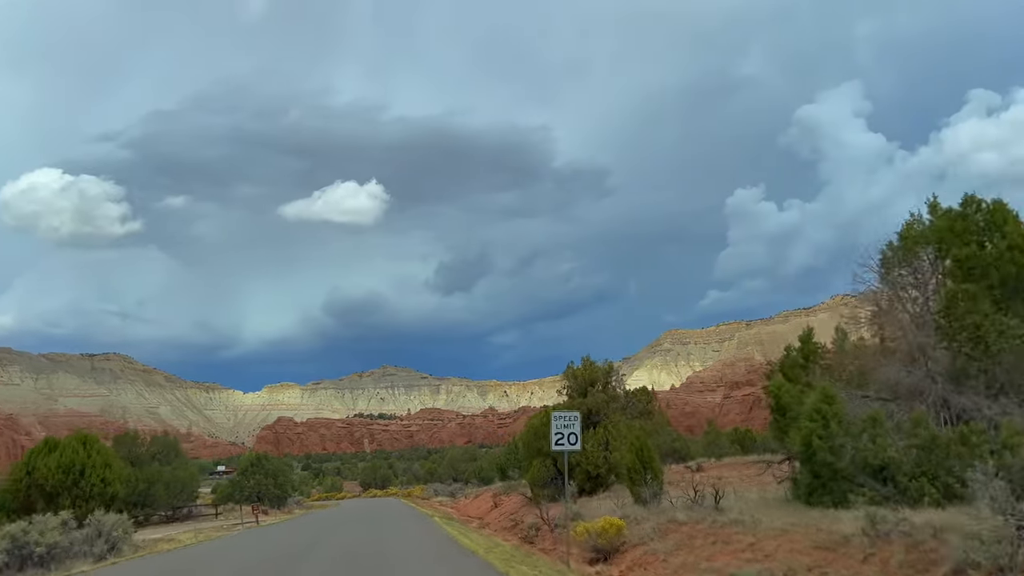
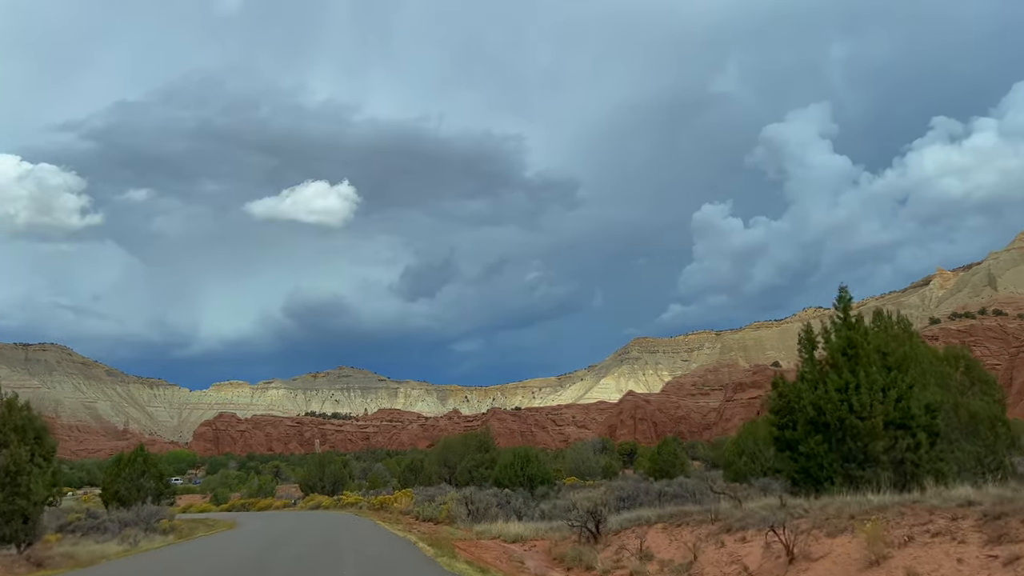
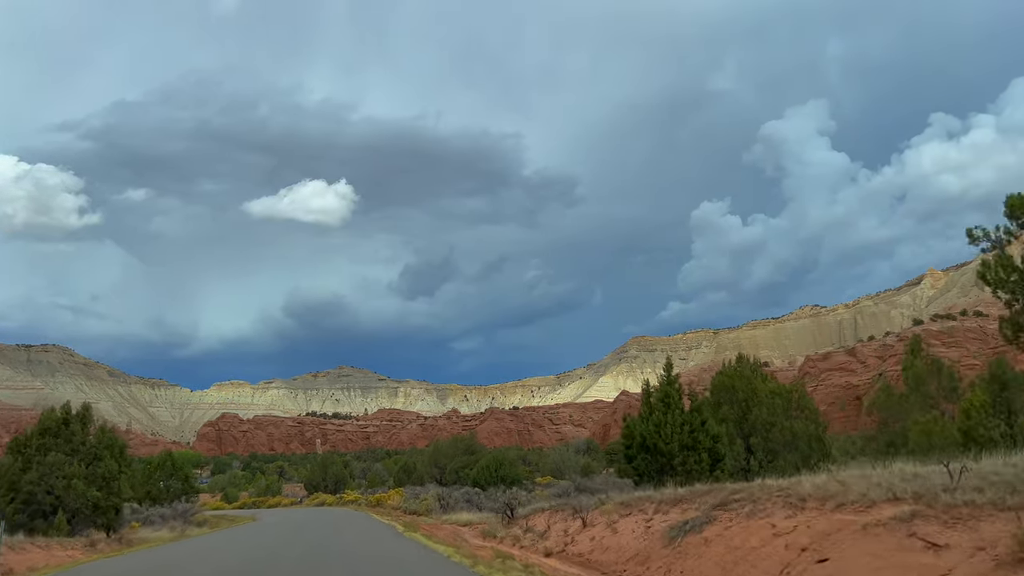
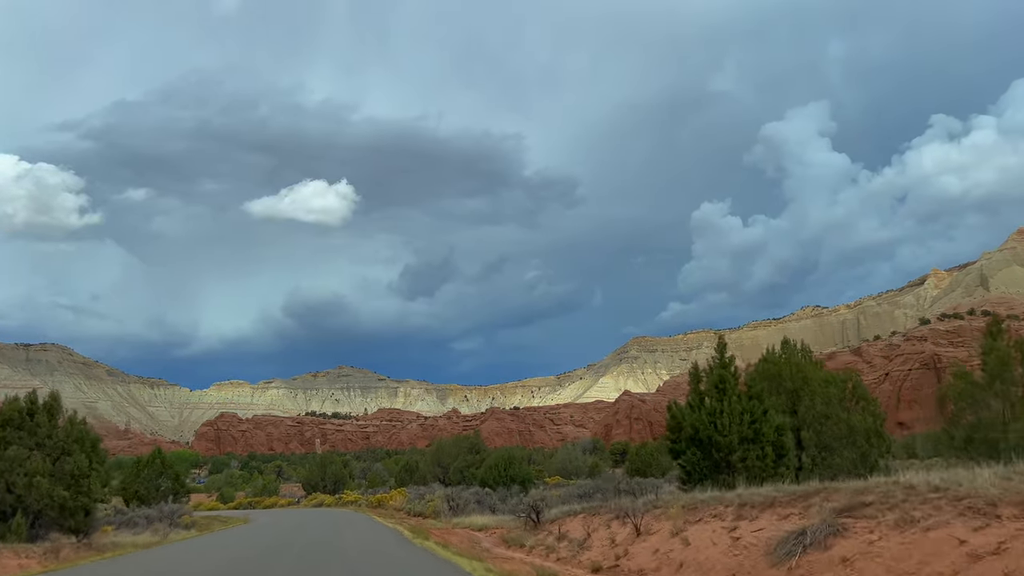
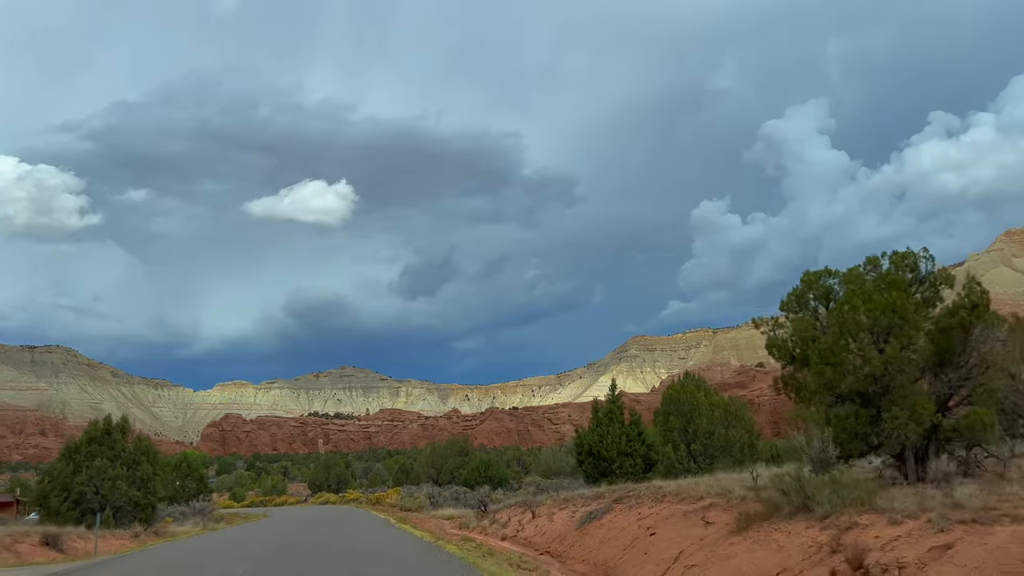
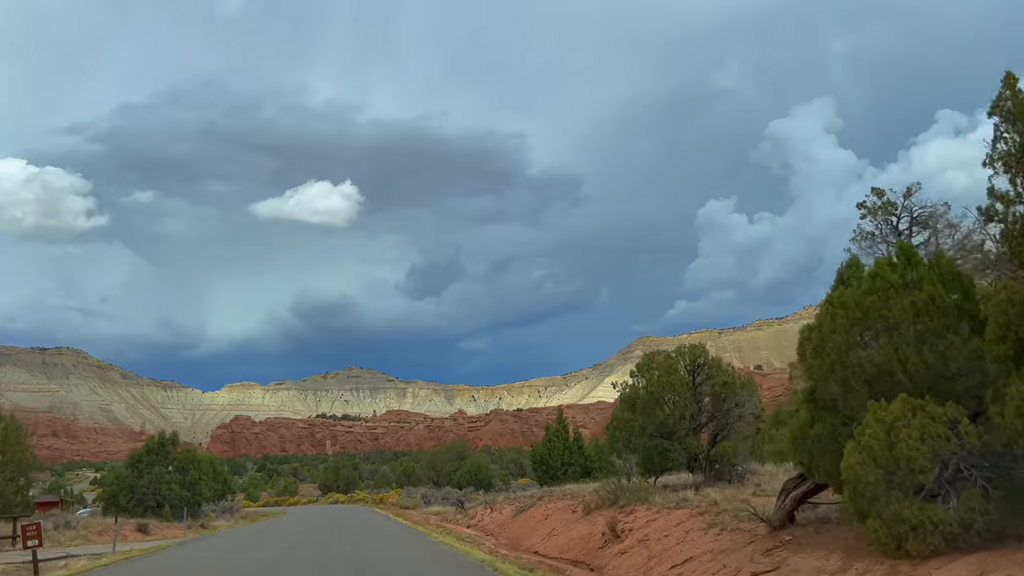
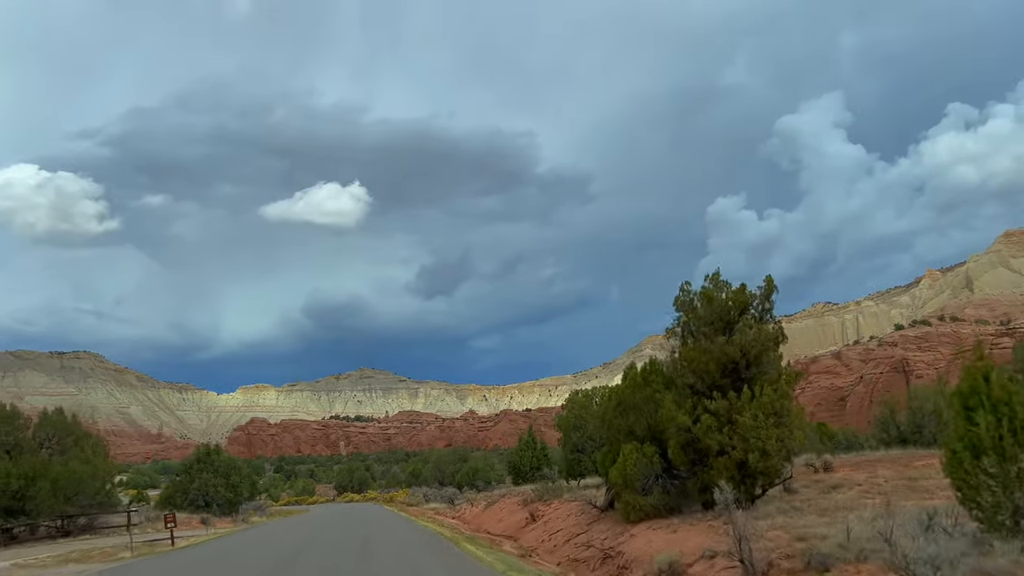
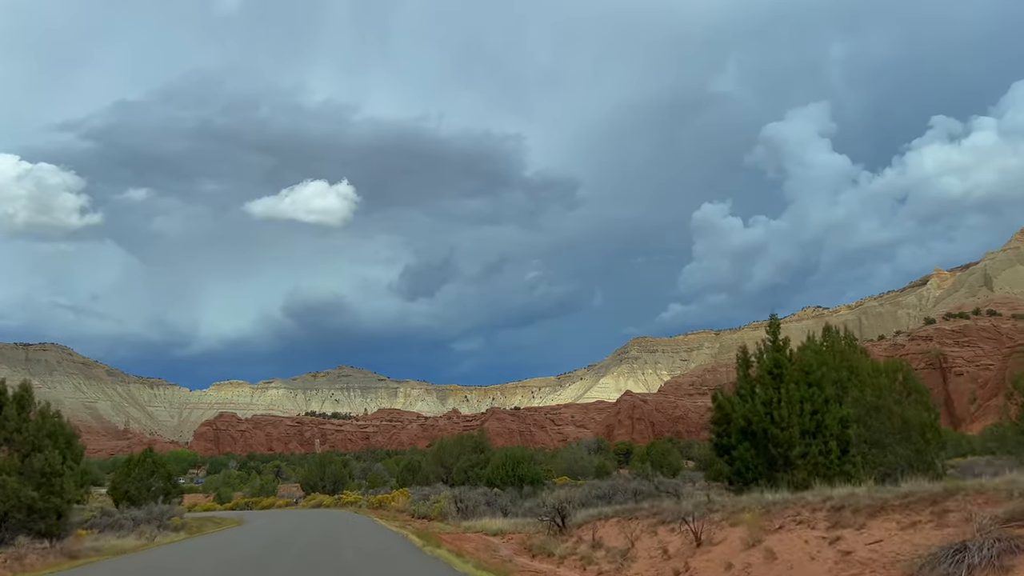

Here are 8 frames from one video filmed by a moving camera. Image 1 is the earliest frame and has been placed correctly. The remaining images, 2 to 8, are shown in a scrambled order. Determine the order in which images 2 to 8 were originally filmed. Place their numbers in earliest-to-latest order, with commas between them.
7, 6, 5, 3, 4, 8, 2
